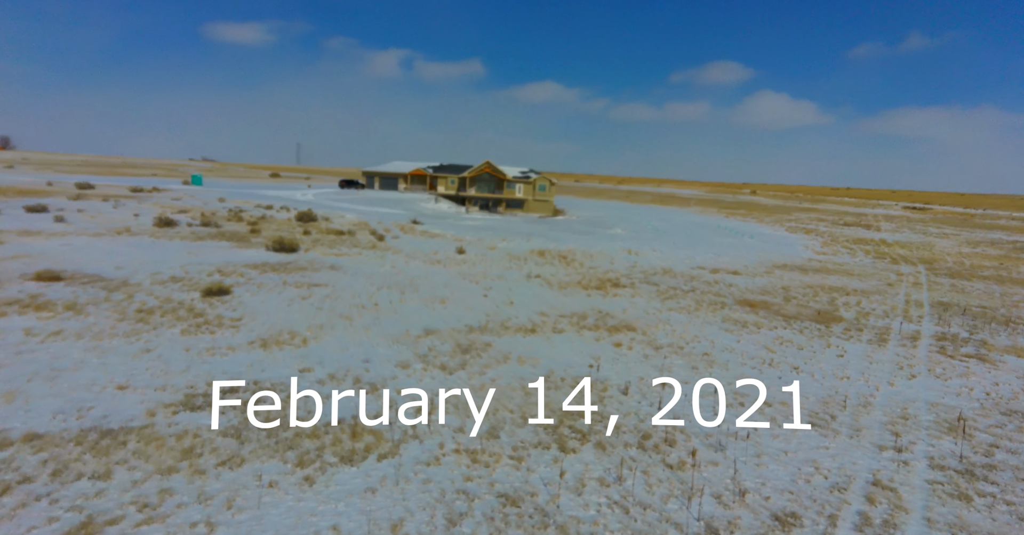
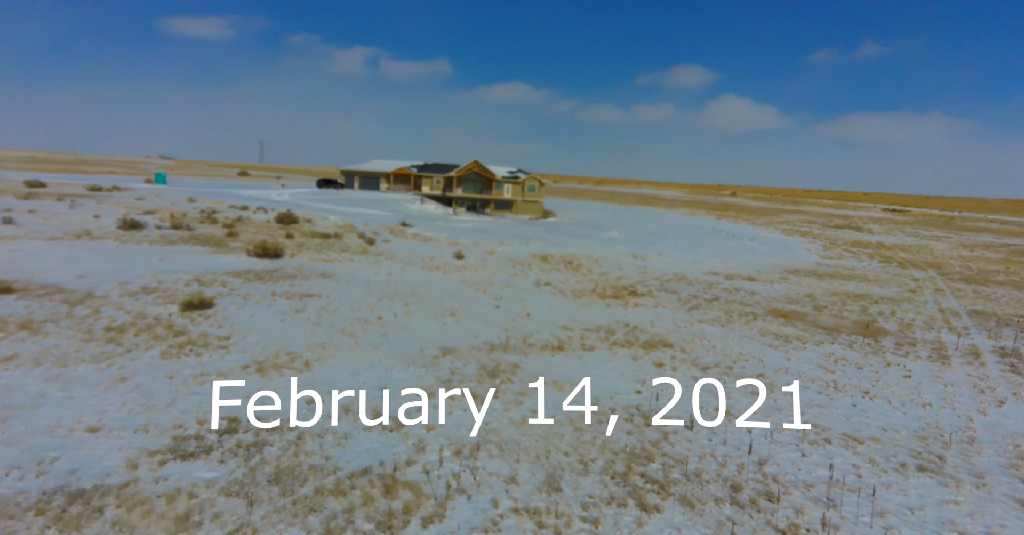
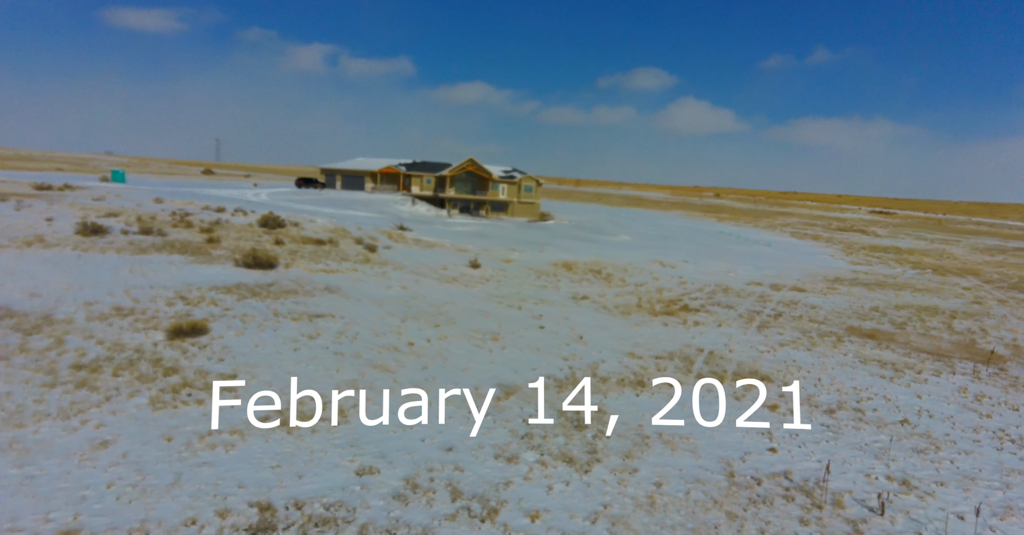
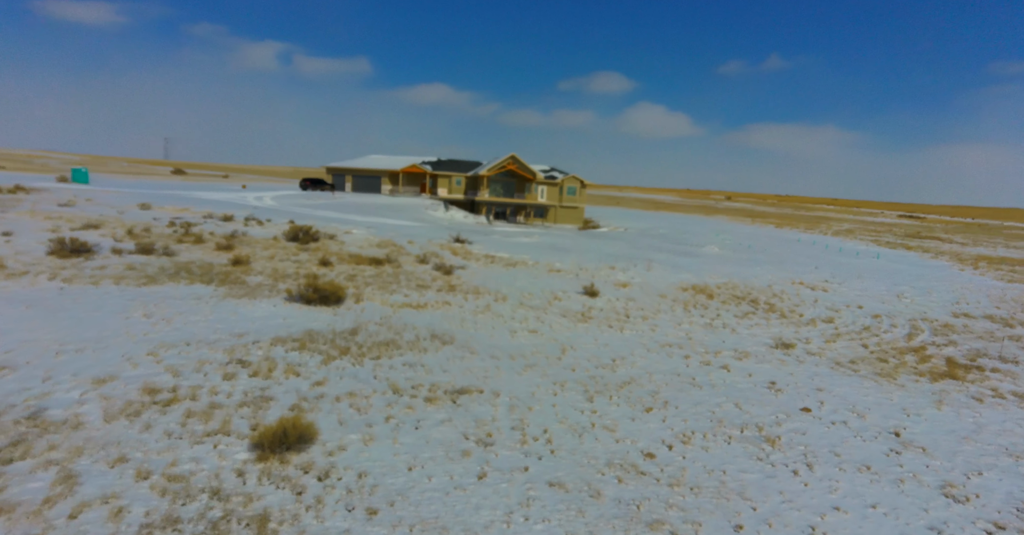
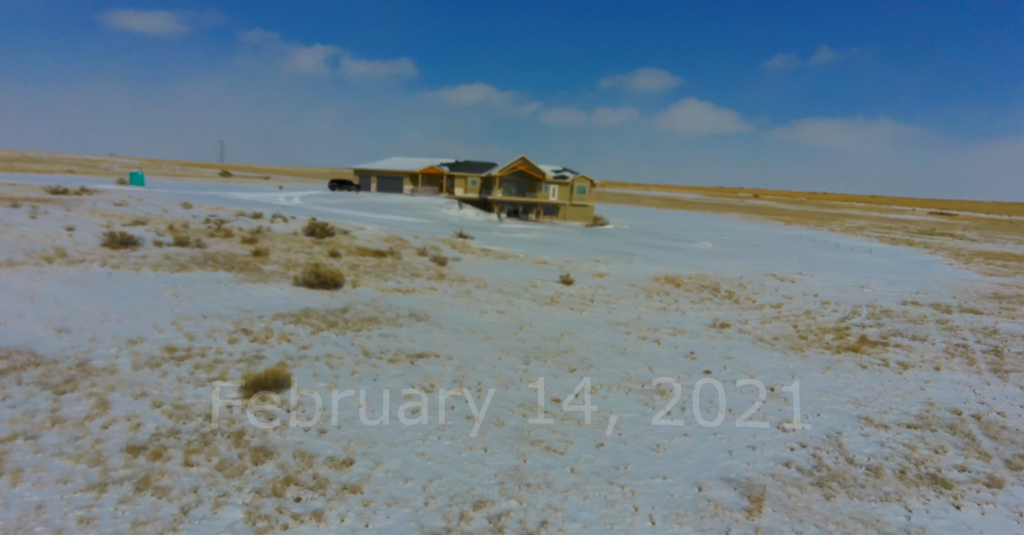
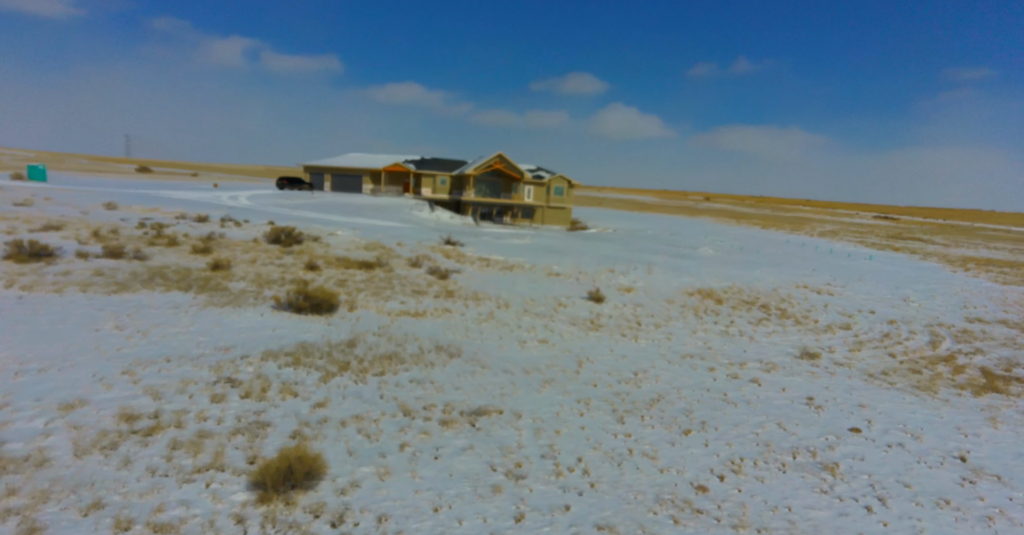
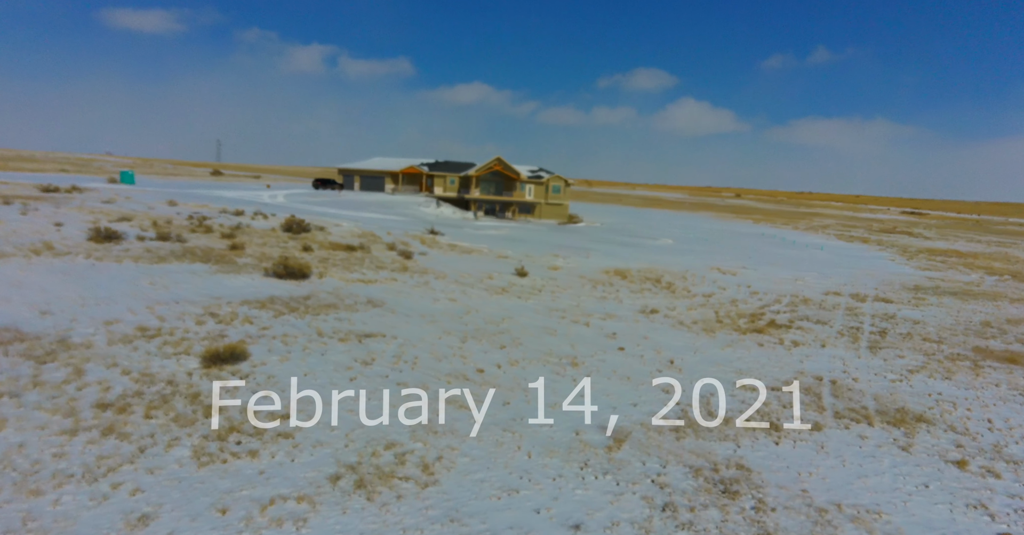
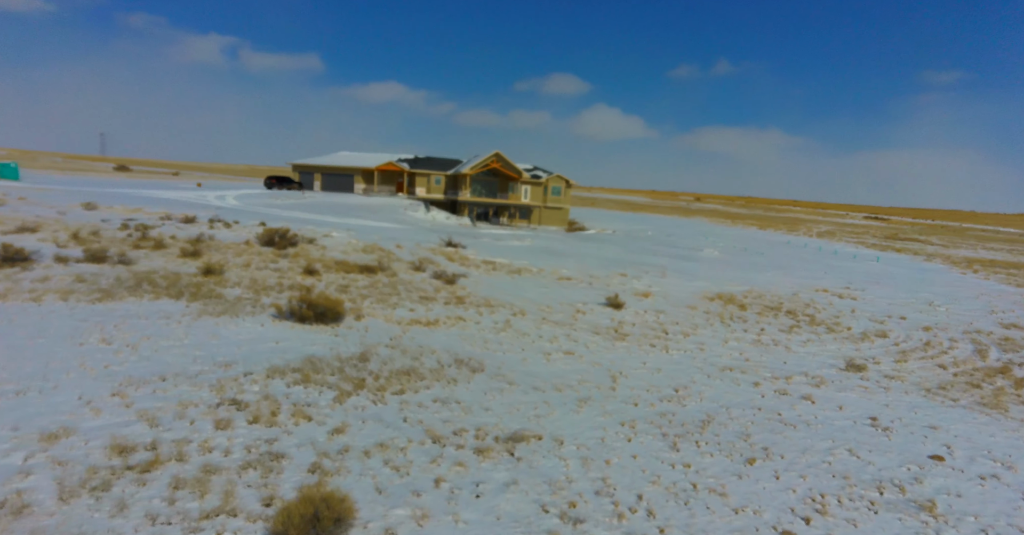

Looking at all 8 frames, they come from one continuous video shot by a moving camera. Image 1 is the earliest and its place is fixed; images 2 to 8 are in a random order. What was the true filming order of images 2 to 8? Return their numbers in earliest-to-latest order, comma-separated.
2, 3, 7, 5, 4, 6, 8
